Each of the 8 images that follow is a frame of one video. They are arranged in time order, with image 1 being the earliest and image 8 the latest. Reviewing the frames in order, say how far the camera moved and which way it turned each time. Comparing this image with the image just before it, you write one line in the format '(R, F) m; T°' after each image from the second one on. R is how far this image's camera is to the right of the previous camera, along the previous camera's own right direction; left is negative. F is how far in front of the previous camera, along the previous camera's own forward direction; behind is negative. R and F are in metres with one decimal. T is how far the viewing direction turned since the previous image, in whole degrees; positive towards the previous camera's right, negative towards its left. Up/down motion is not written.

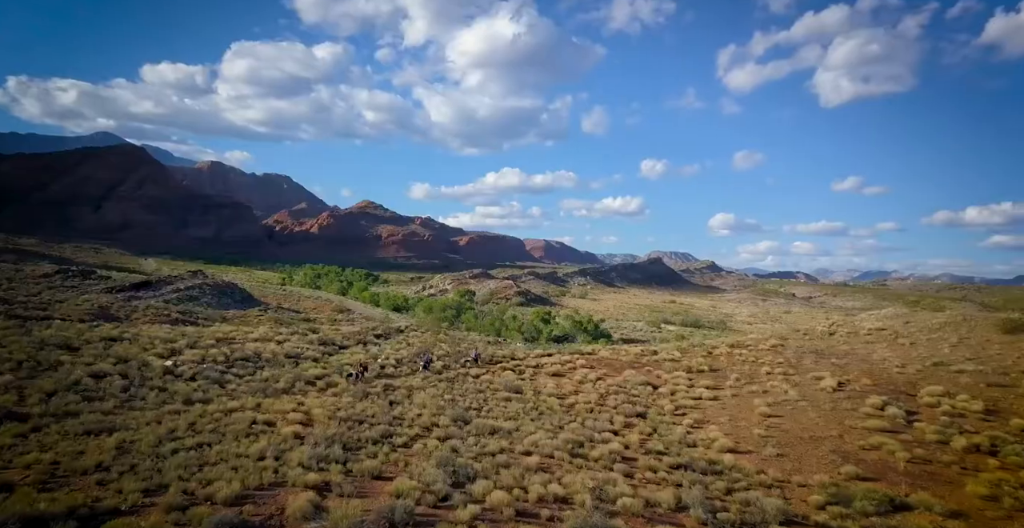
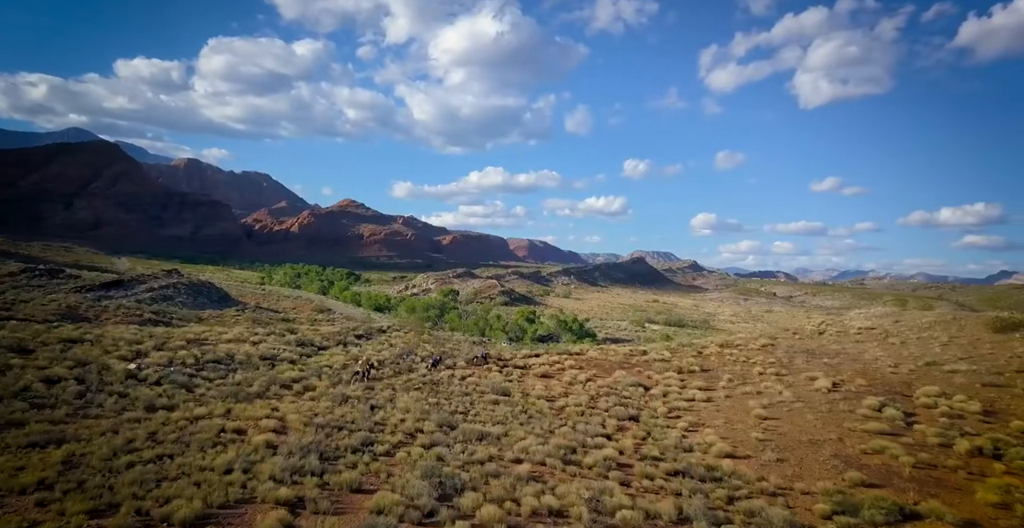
(-0.2, +1.4) m; +1°
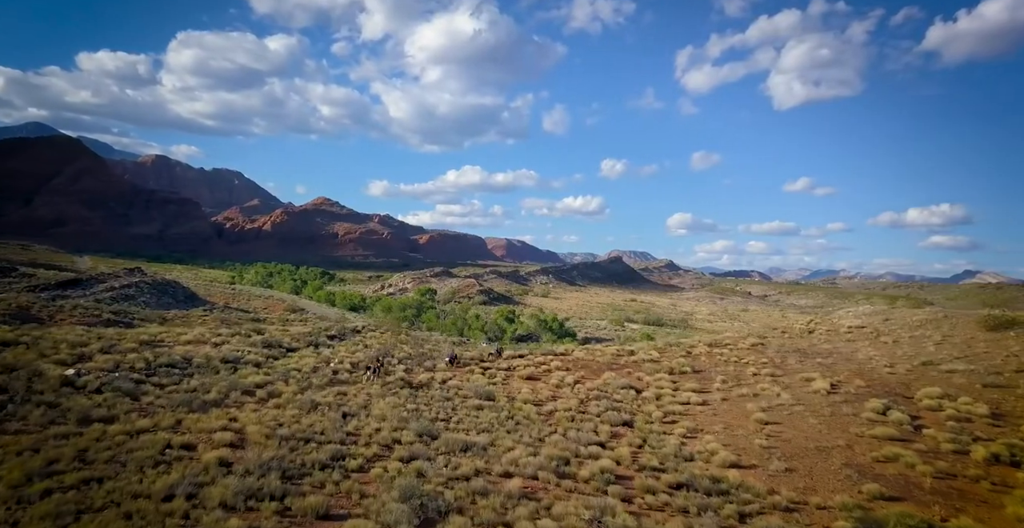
(-0.3, +2.2) m; +2°
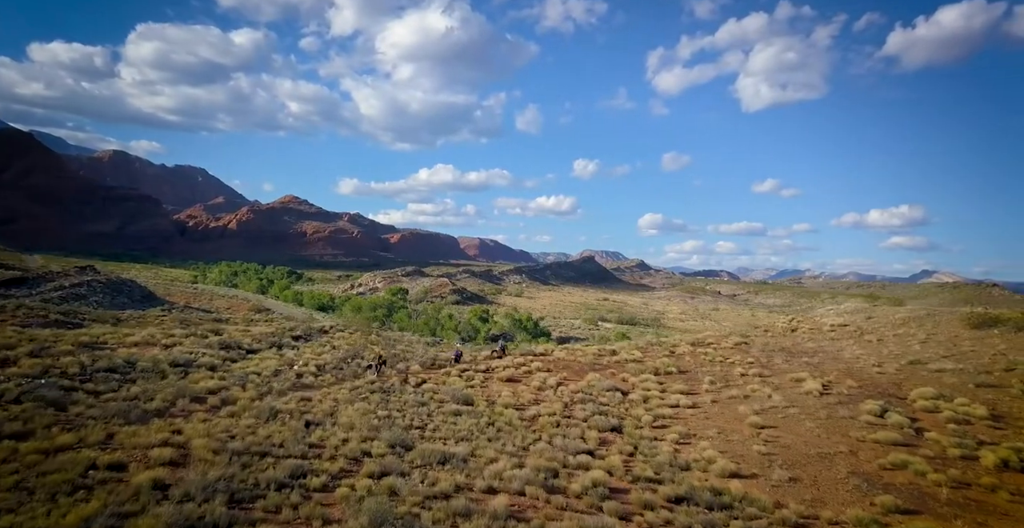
(-0.3, +2.1) m; +2°
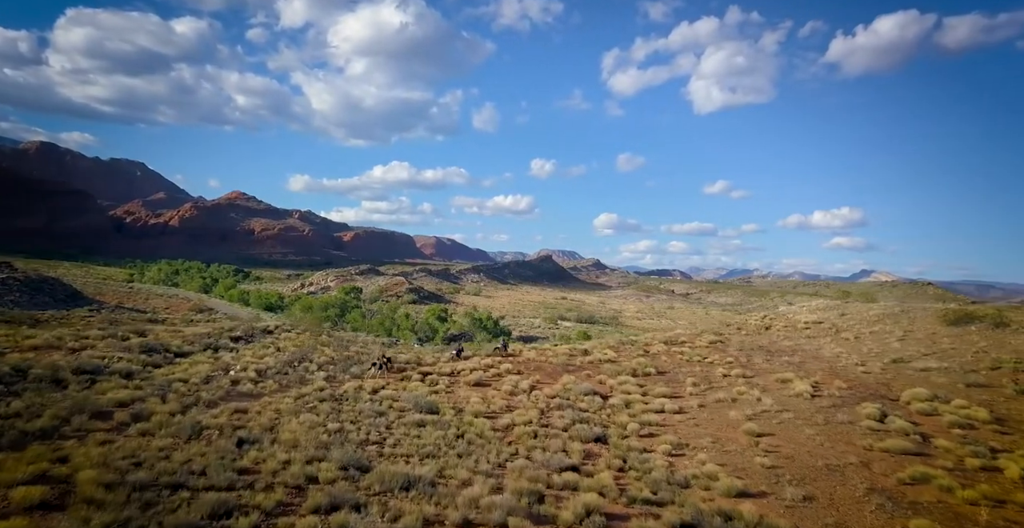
(-0.5, +3.3) m; +3°
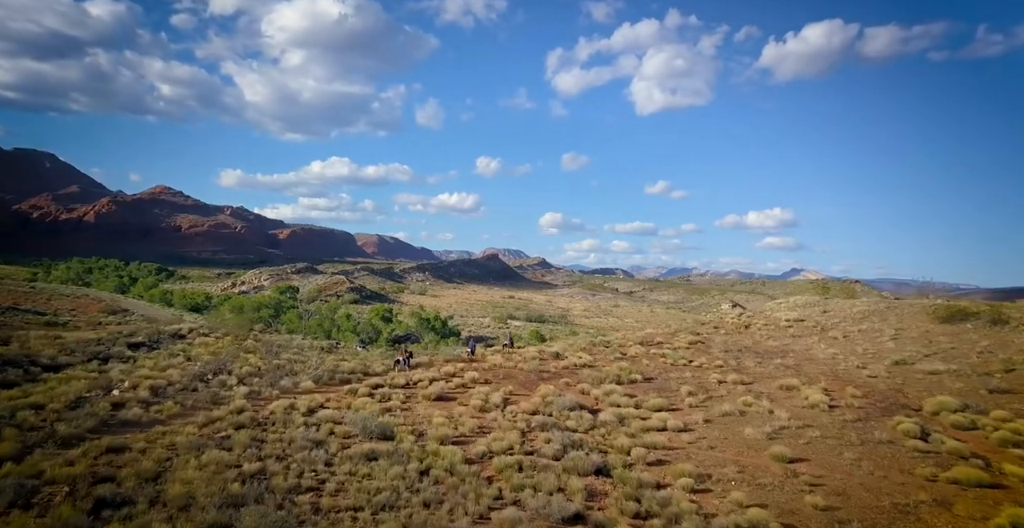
(-0.9, +5.4) m; +4°
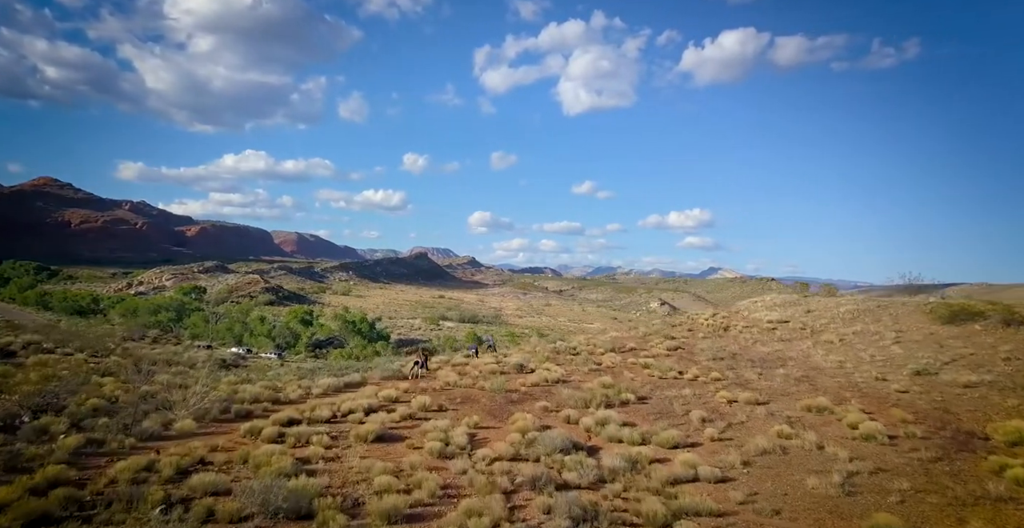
(-1.0, +7.2) m; +6°
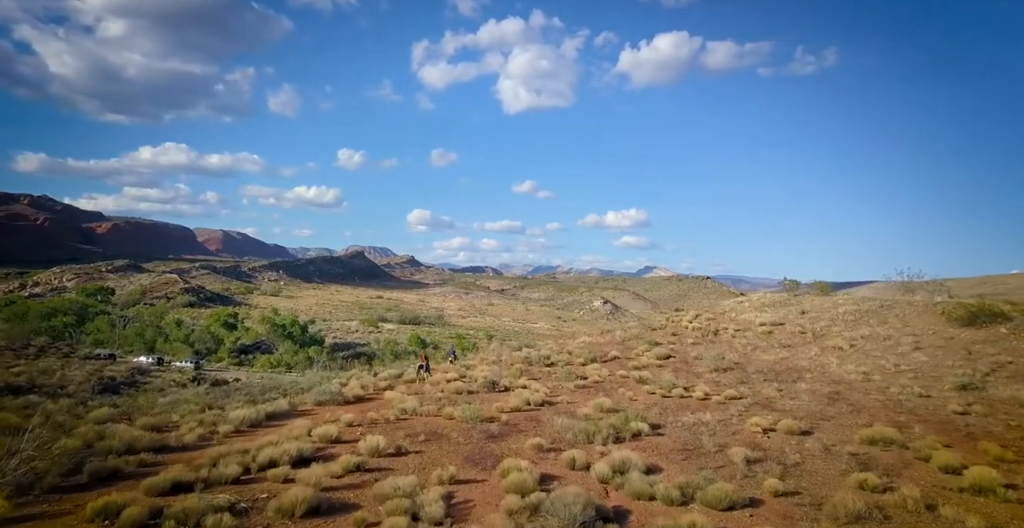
(-1.0, +6.2) m; +5°
